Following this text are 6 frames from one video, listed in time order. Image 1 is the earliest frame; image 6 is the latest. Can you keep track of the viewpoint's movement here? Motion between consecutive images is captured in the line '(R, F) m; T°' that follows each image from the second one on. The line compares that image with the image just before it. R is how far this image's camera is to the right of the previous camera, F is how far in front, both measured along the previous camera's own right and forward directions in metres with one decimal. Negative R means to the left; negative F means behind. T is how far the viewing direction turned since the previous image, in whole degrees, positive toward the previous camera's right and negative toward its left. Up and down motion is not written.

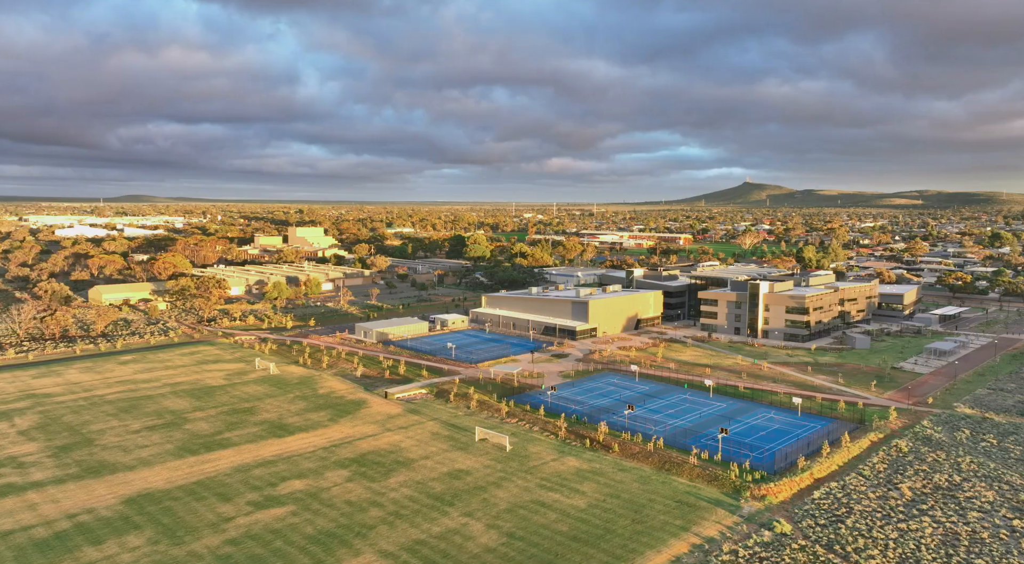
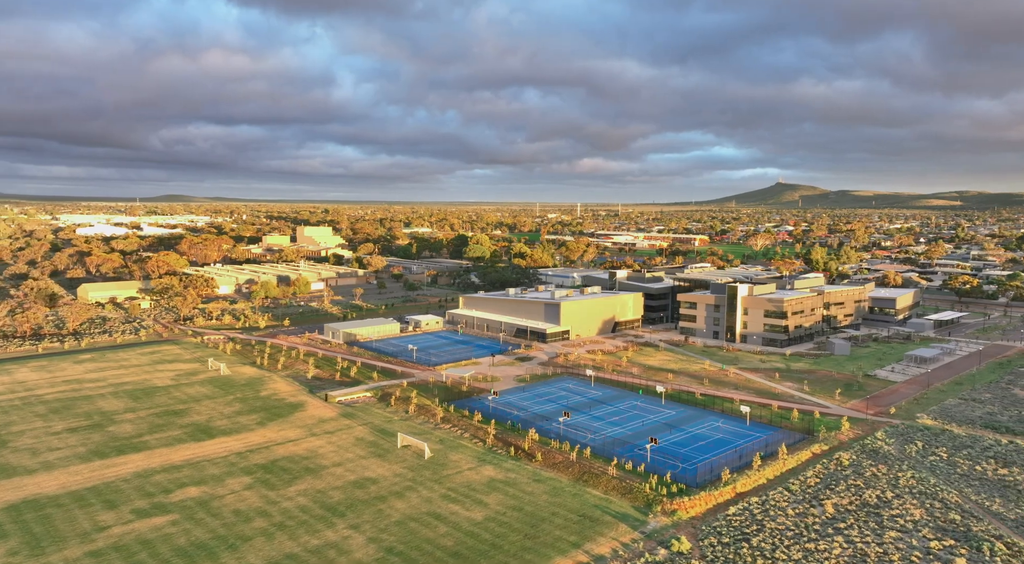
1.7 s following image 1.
(+5.2, +1.4) m; -2°
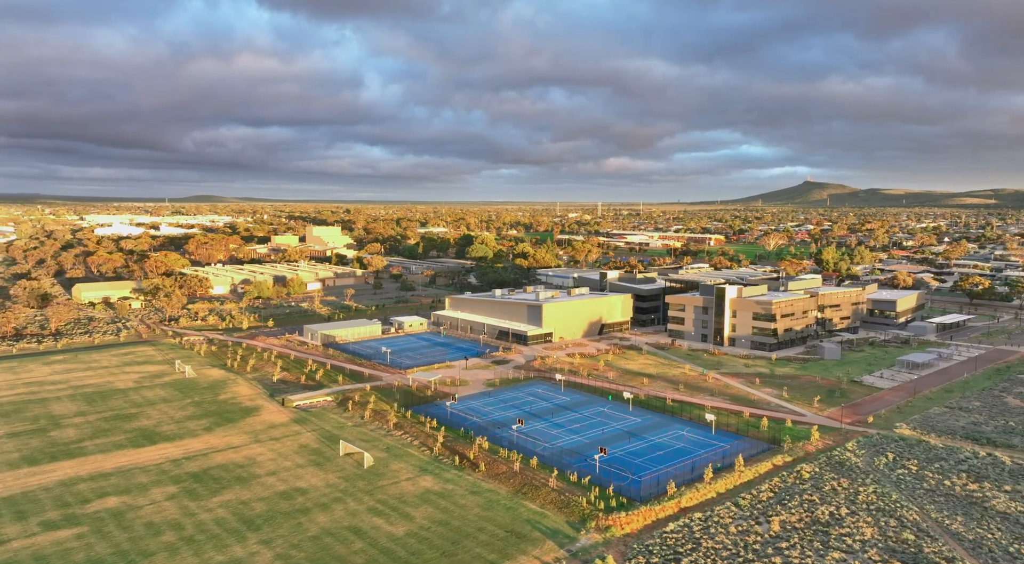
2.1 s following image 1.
(+3.8, +1.5) m; -2°
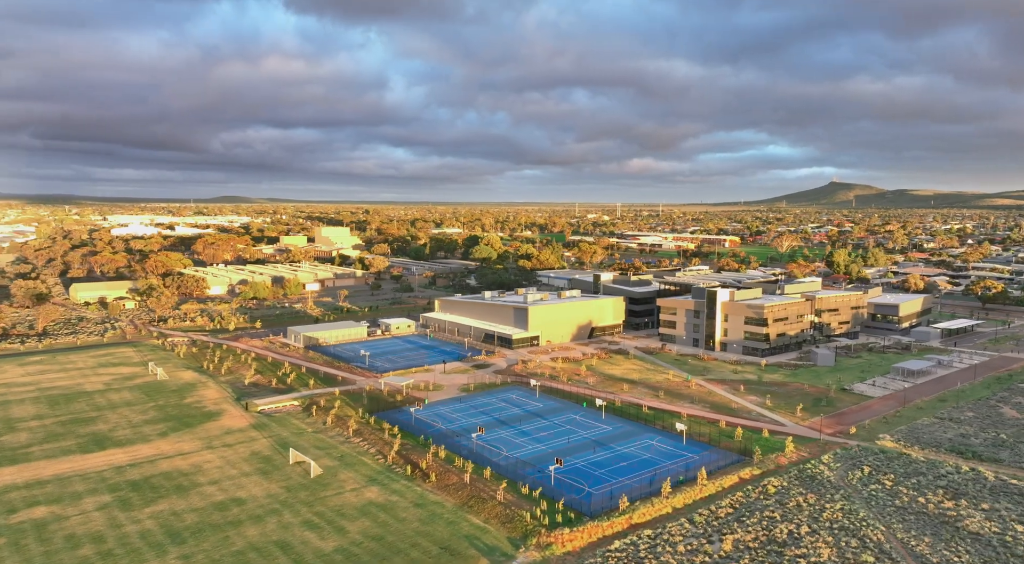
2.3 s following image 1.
(+3.1, +1.4) m; -1°
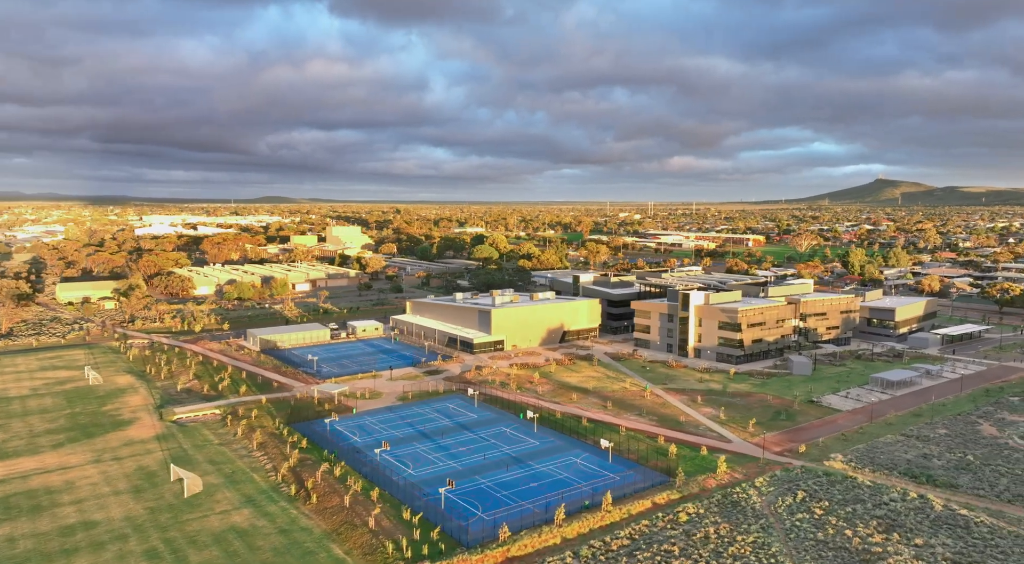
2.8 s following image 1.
(+6.2, +3.0) m; -2°
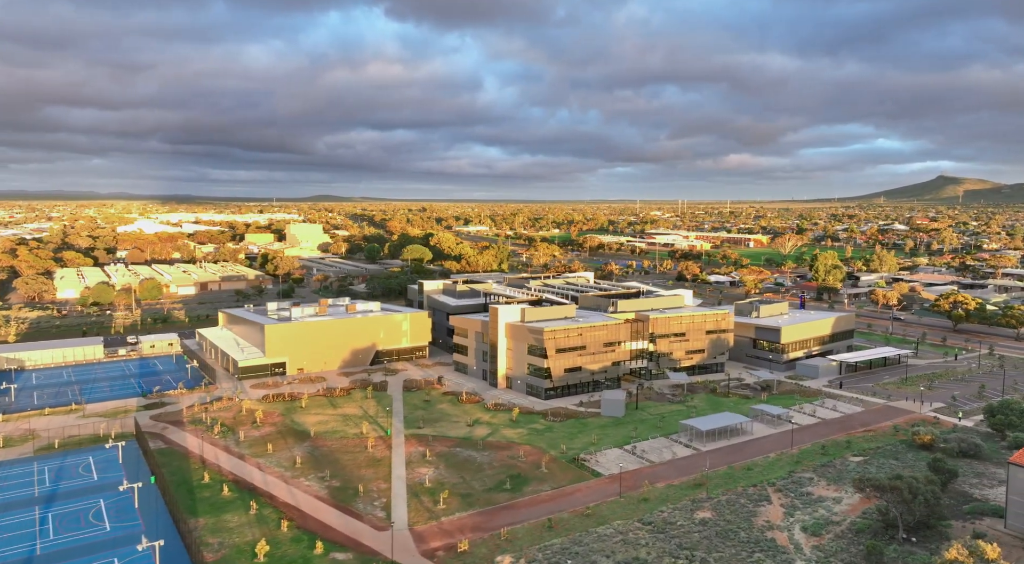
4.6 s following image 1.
(+19.2, +11.8) m; -2°
